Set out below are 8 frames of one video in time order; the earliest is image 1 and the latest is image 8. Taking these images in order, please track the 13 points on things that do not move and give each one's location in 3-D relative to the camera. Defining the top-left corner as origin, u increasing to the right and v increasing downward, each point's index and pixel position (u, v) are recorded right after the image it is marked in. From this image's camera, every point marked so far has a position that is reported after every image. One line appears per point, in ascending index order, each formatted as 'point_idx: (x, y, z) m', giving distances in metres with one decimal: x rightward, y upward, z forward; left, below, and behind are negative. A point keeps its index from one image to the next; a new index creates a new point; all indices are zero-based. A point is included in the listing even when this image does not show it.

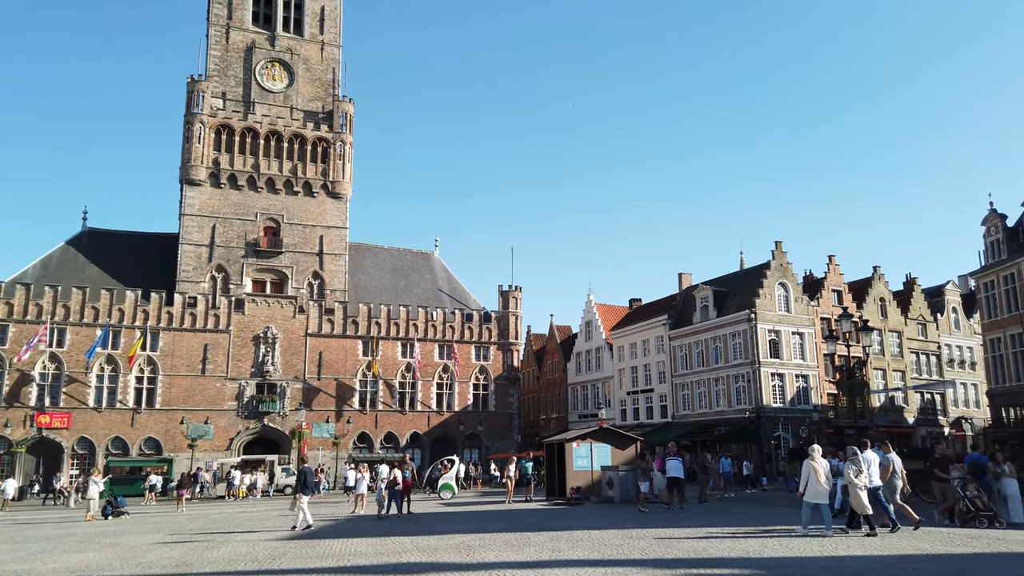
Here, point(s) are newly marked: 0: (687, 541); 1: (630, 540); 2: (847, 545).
0: (+3.4, -4.9, +14.6) m
1: (+2.4, -5.0, +15.1) m
2: (+5.9, -4.5, +13.3) m
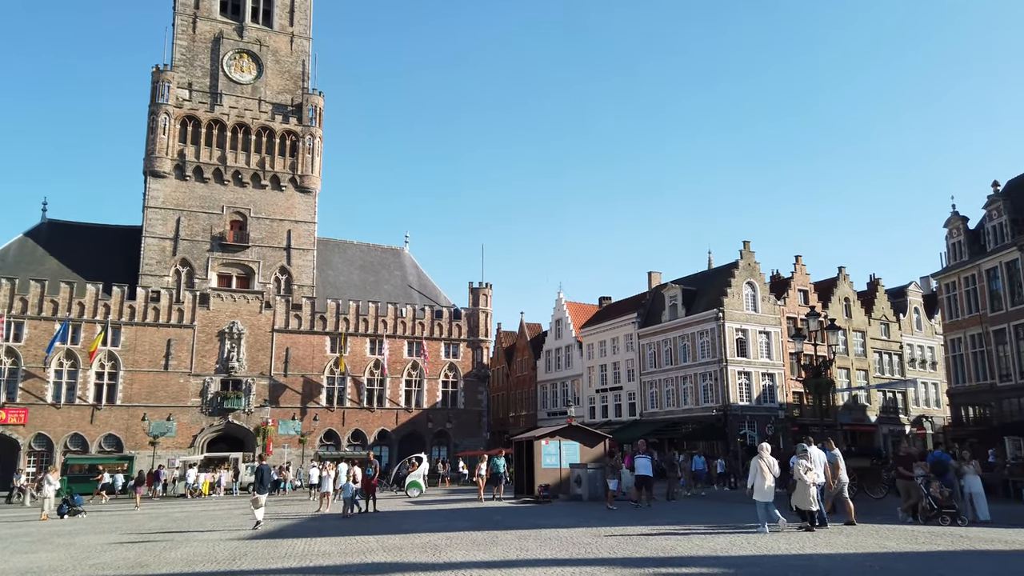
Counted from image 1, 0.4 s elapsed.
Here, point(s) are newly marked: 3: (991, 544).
0: (+2.8, -4.8, +14.5) m
1: (+1.7, -5.0, +15.0) m
2: (+5.3, -4.5, +13.3) m
3: (+7.9, -4.2, +12.4) m
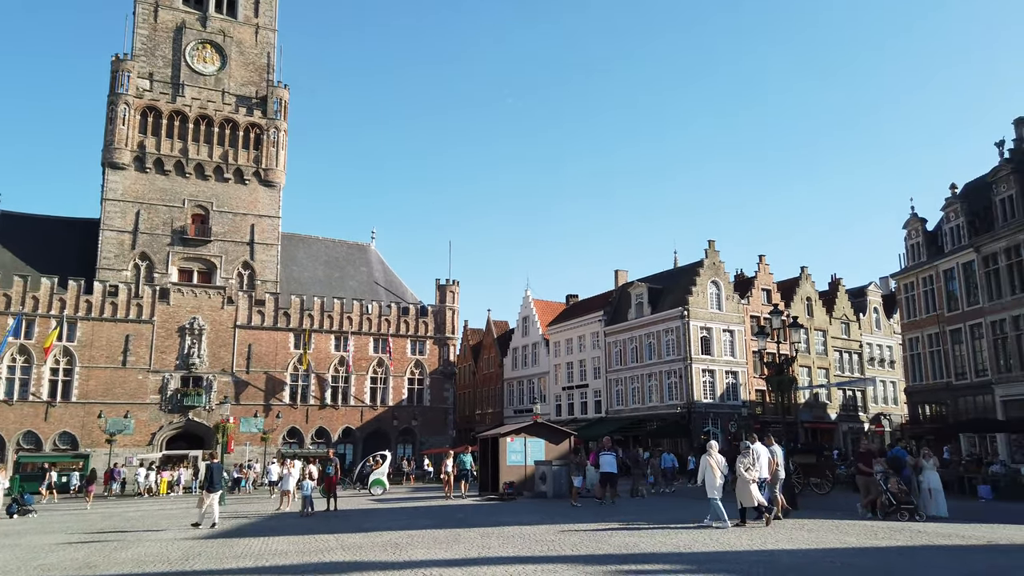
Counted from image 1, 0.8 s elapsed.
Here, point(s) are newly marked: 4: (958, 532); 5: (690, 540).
0: (+2.0, -4.8, +14.4) m
1: (+1.0, -4.9, +14.8) m
2: (+4.6, -4.4, +13.3) m
3: (+7.2, -4.2, +12.5) m
4: (+8.0, -4.4, +13.5) m
5: (+3.1, -4.5, +13.3) m
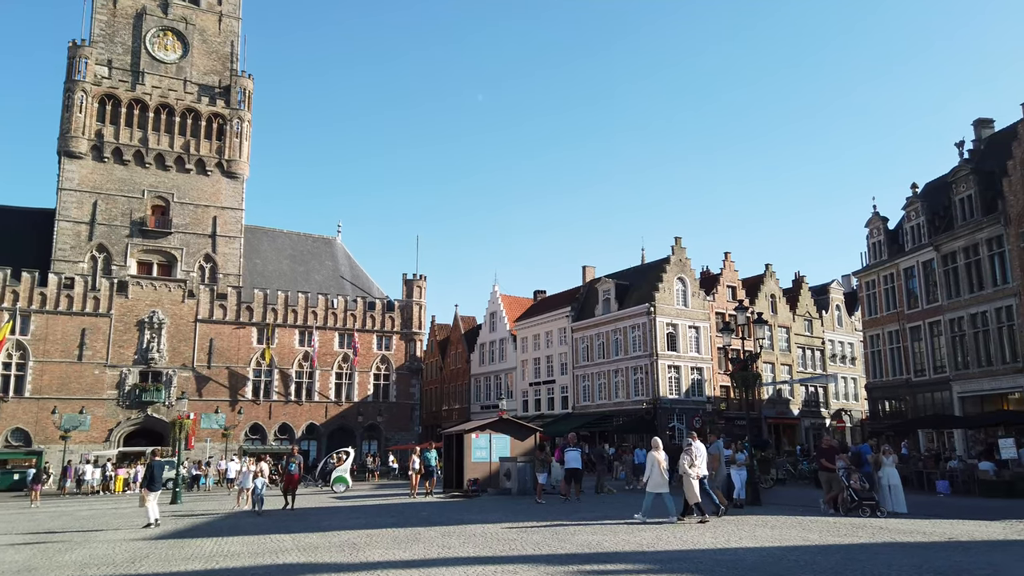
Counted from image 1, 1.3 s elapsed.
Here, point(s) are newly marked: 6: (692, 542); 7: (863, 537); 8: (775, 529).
0: (+1.3, -4.6, +14.1) m
1: (+0.2, -4.7, +14.5) m
2: (+4.0, -4.3, +13.2) m
3: (+6.6, -4.1, +12.5) m
4: (+7.3, -4.3, +13.5) m
5: (+2.5, -4.4, +13.1) m
6: (+3.0, -4.3, +12.6) m
7: (+5.9, -4.2, +12.6) m
8: (+4.9, -4.5, +14.0) m
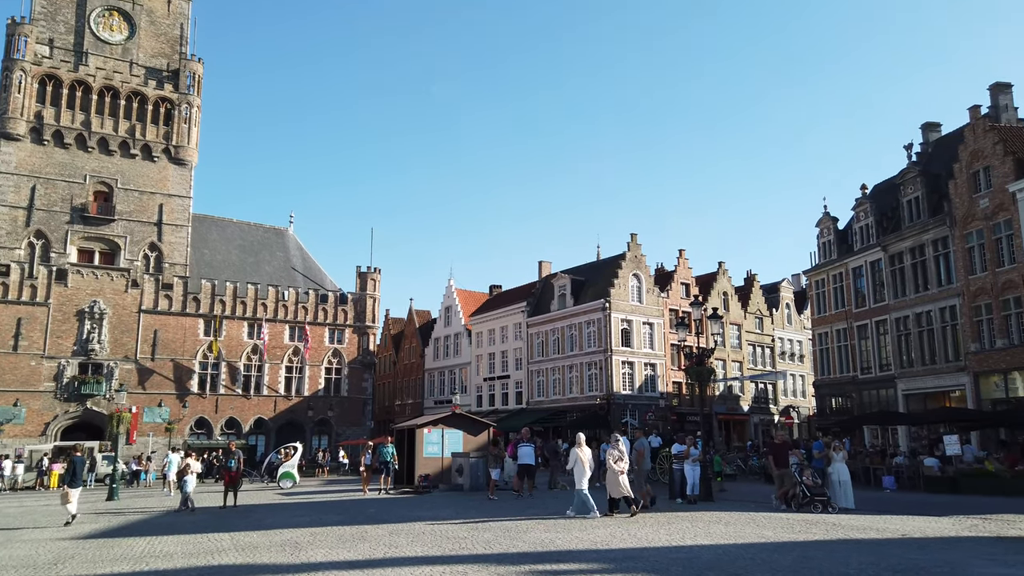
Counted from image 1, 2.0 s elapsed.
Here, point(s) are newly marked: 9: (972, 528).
0: (+0.4, -4.5, +13.8) m
1: (-0.7, -4.6, +14.1) m
2: (+3.1, -4.2, +12.9) m
3: (+5.8, -4.0, +12.4) m
4: (+6.4, -4.2, +13.5) m
5: (+1.6, -4.2, +12.8) m
6: (+2.2, -4.1, +12.3) m
7: (+5.1, -4.1, +12.5) m
8: (+4.0, -4.4, +13.8) m
9: (+8.0, -4.2, +13.1) m
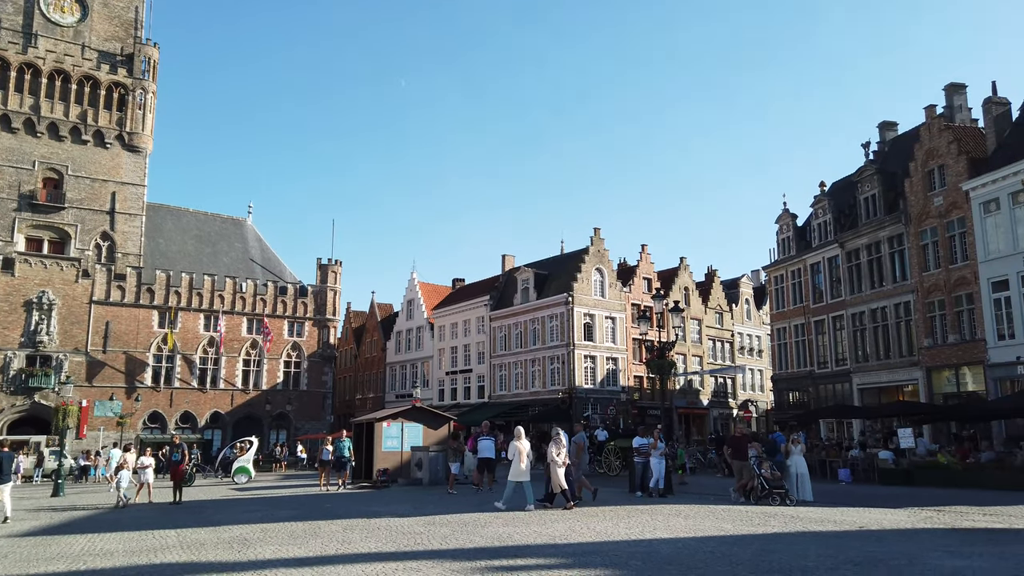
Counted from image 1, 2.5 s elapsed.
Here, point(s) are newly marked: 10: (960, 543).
0: (-0.4, -4.3, +13.5) m
1: (-1.5, -4.4, +13.8) m
2: (+2.4, -4.1, +12.8) m
3: (+5.1, -3.9, +12.4) m
4: (+5.7, -4.1, +13.5) m
5: (+0.9, -4.1, +12.6) m
6: (+1.5, -4.0, +12.1) m
7: (+4.3, -3.9, +12.4) m
8: (+3.2, -4.2, +13.8) m
9: (+7.2, -4.1, +13.2) m
10: (+5.7, -3.3, +9.6) m
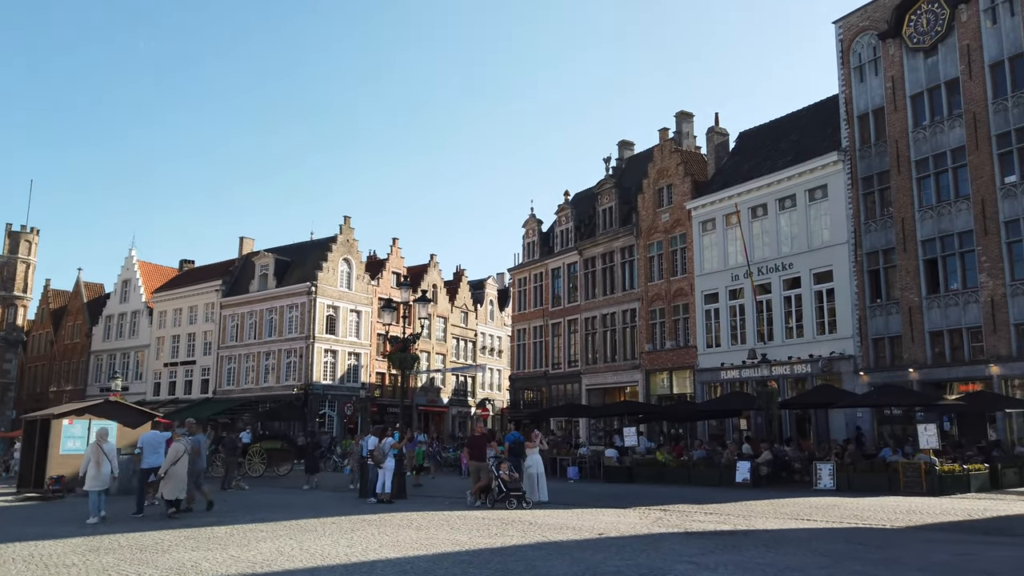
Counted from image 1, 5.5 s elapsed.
0: (-4.8, -3.8, +10.8) m
1: (-6.0, -3.8, +10.7) m
2: (-2.0, -3.7, +11.0) m
3: (+0.7, -3.7, +11.5) m
4: (+0.9, -4.0, +12.7) m
5: (-3.3, -3.6, +10.4) m
6: (-2.6, -3.6, +10.1) m
7: (0.0, -3.7, +11.3) m
8: (-1.5, -3.9, +12.2) m
9: (+2.5, -4.0, +12.9) m
10: (+2.3, -3.2, +9.1) m
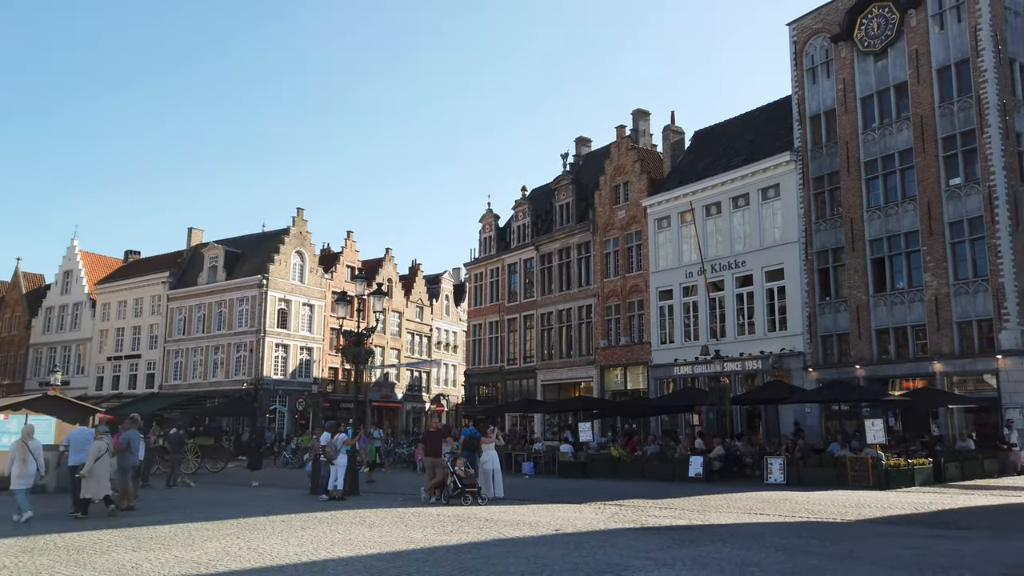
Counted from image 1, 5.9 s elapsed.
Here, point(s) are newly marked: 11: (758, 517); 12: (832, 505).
0: (-5.4, -3.6, +10.3) m
1: (-6.6, -3.6, +10.2) m
2: (-2.6, -3.6, +10.7) m
3: (0.0, -3.6, +11.4) m
4: (+0.1, -3.9, +12.6) m
5: (-3.9, -3.5, +10.0) m
6: (-3.2, -3.5, +9.8) m
7: (-0.6, -3.6, +11.1) m
8: (-2.2, -3.8, +11.9) m
9: (+1.7, -3.9, +12.9) m
10: (+1.7, -3.1, +9.1) m
11: (+4.2, -3.9, +12.7) m
12: (+6.2, -4.2, +14.5) m
